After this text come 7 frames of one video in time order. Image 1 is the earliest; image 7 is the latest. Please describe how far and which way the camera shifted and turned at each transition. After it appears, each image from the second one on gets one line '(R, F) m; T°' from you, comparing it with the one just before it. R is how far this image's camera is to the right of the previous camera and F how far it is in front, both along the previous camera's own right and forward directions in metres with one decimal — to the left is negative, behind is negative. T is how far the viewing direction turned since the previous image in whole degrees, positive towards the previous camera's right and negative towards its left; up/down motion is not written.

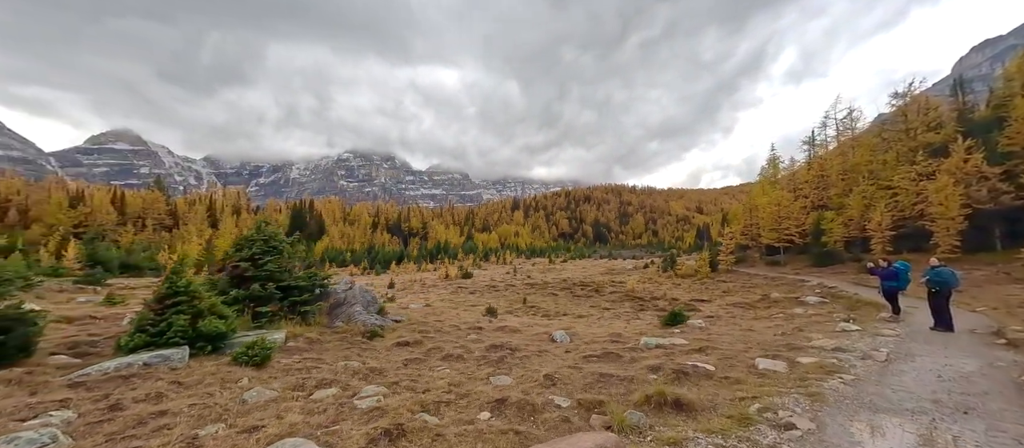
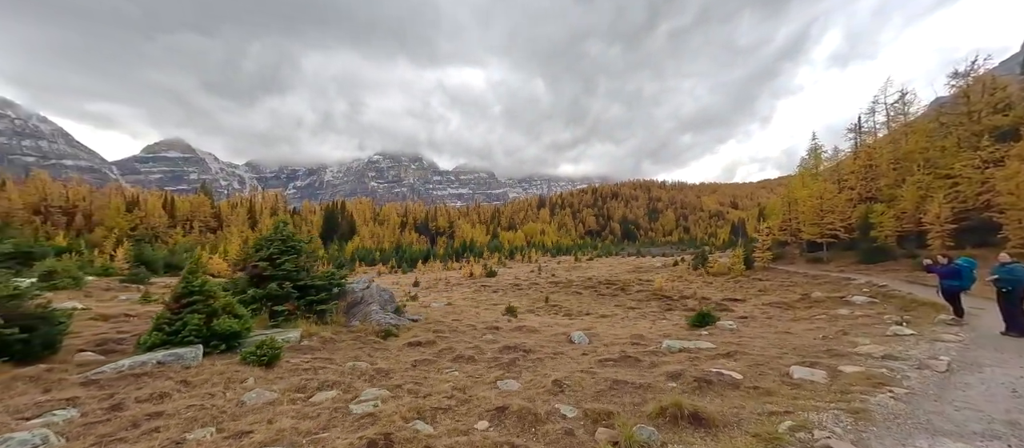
(+0.2, +0.3) m; -4°
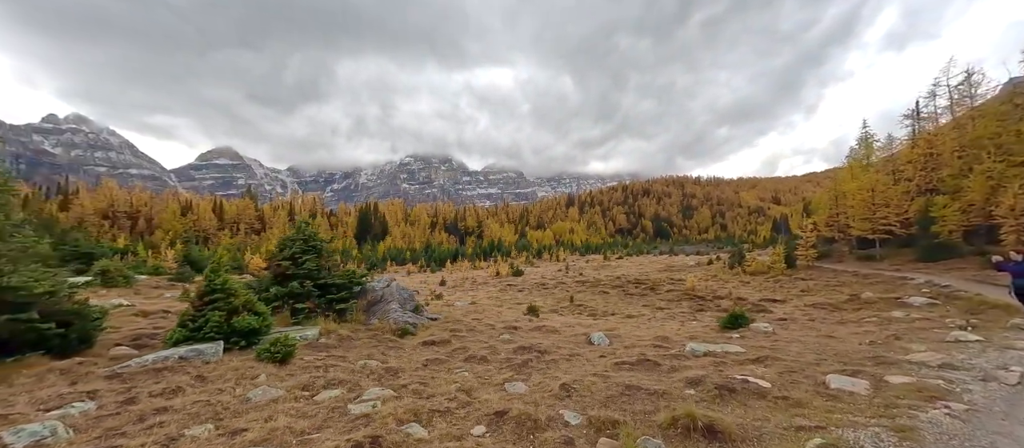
(+0.3, +0.2) m; -4°
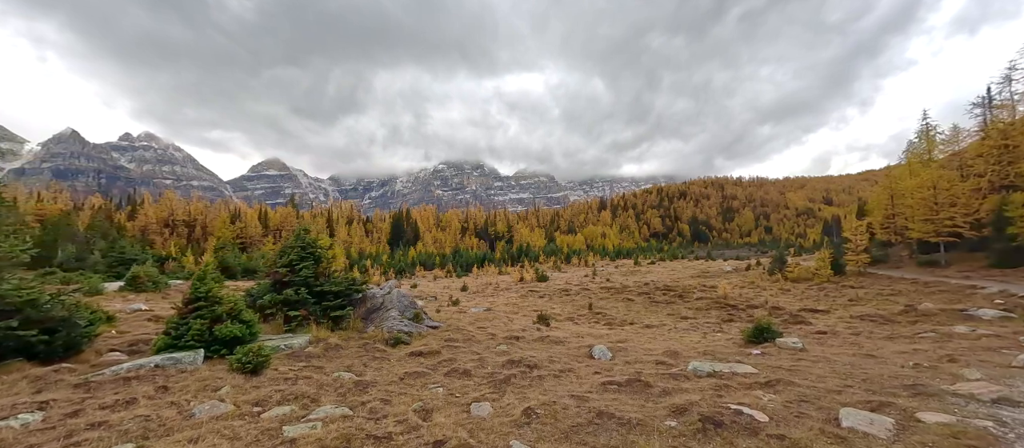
(+0.7, +0.5) m; -4°
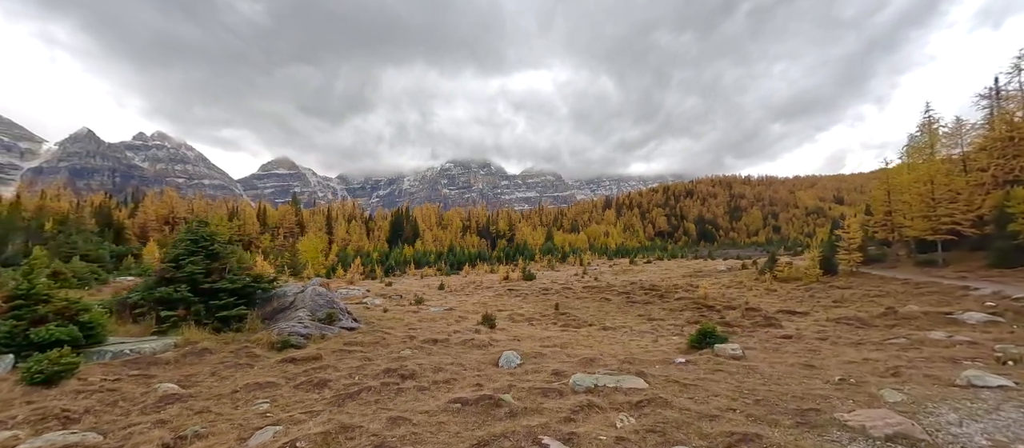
(+1.8, +0.9) m; -1°
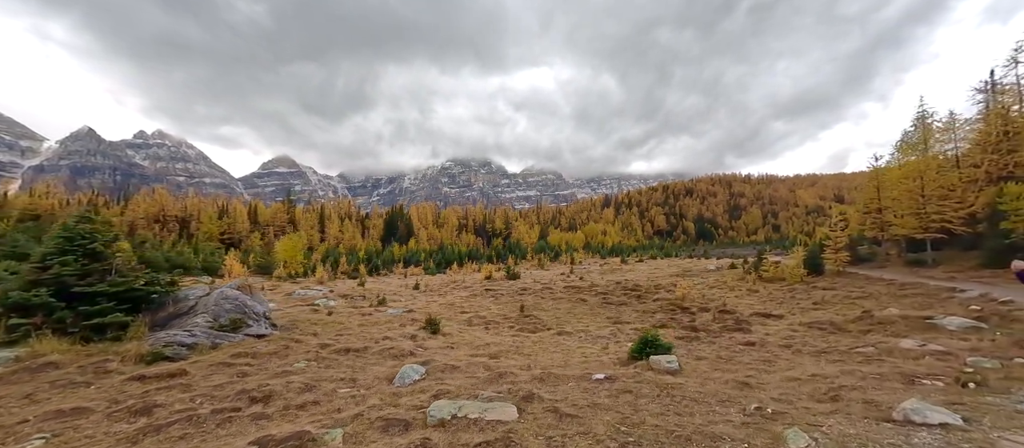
(+1.4, +0.9) m; 0°
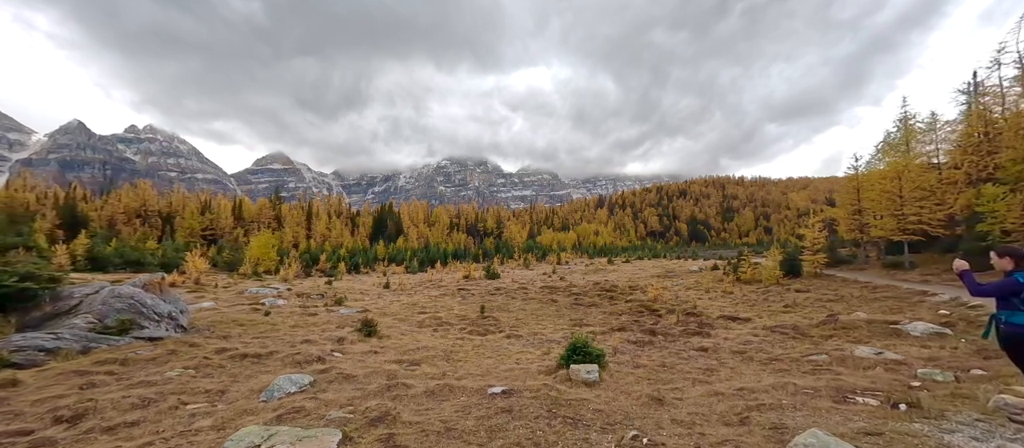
(+1.2, +0.7) m; +1°
